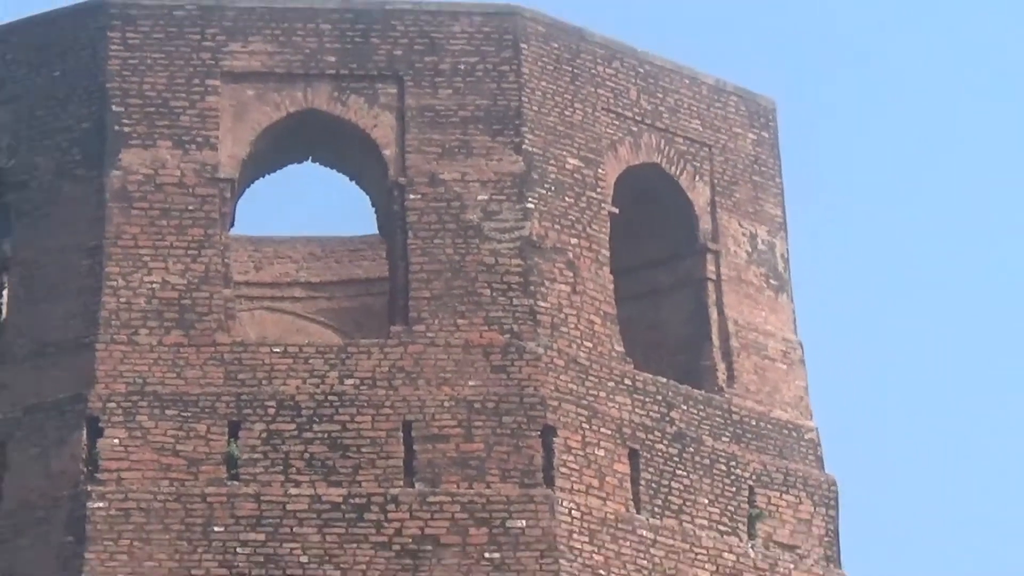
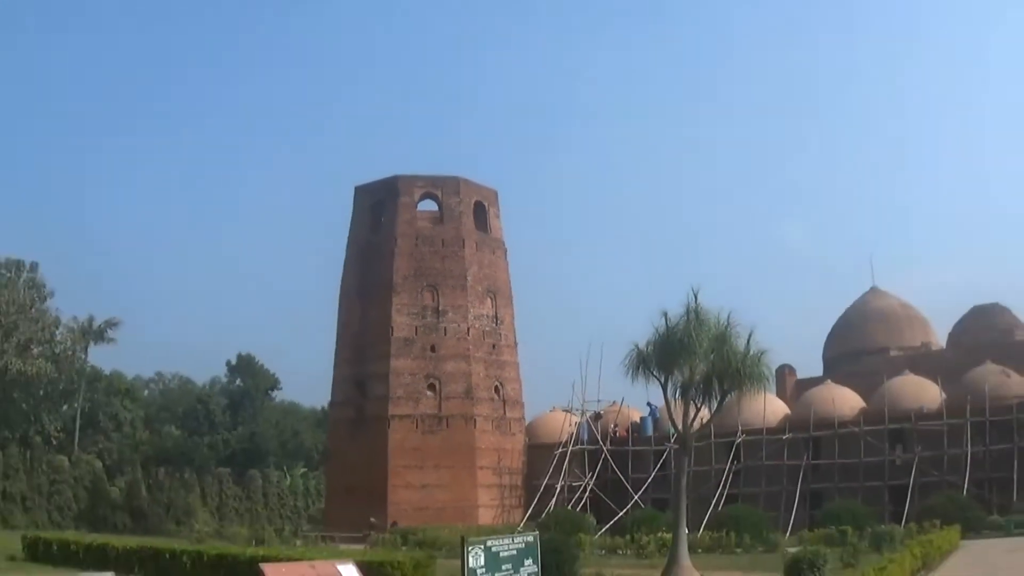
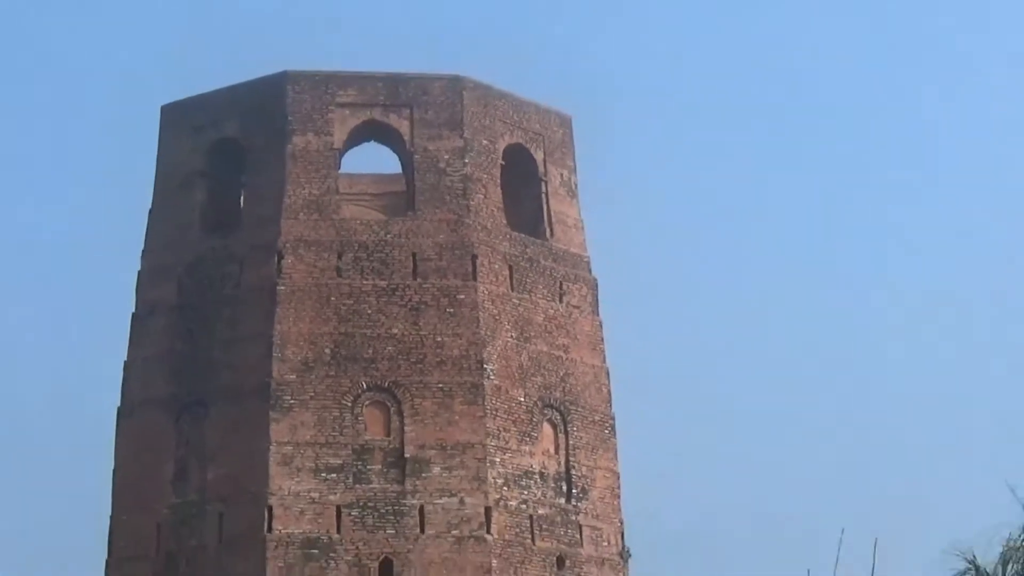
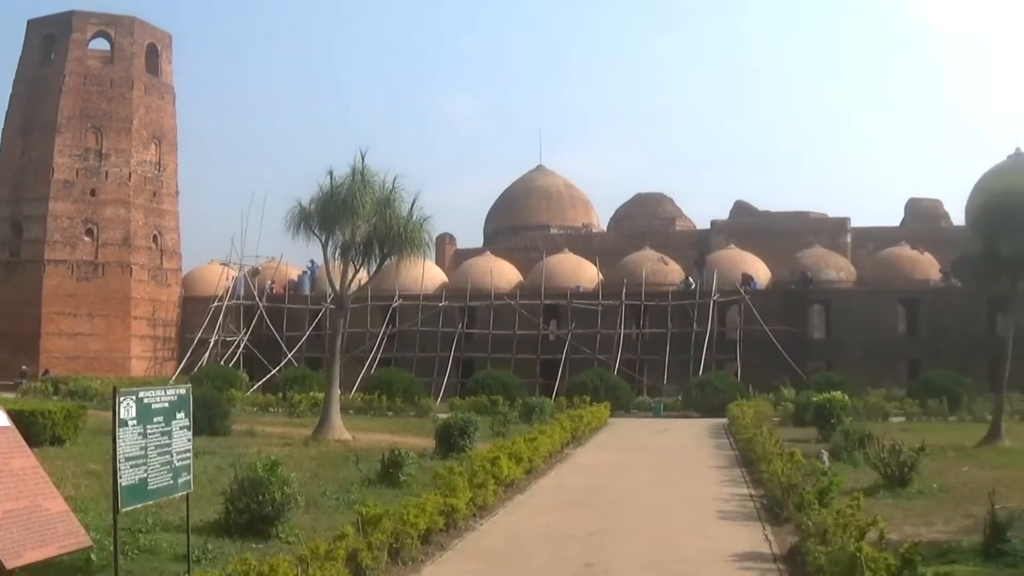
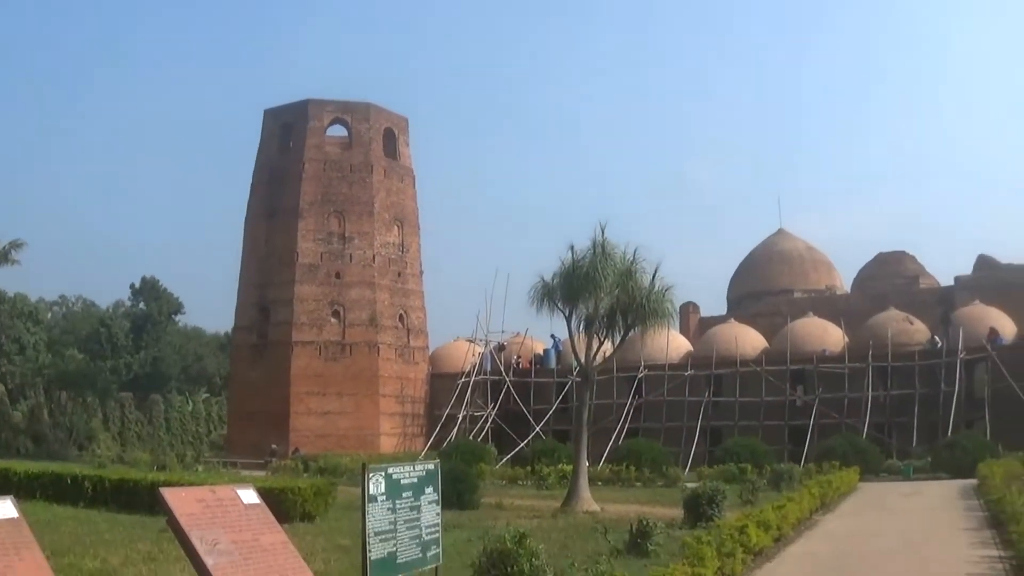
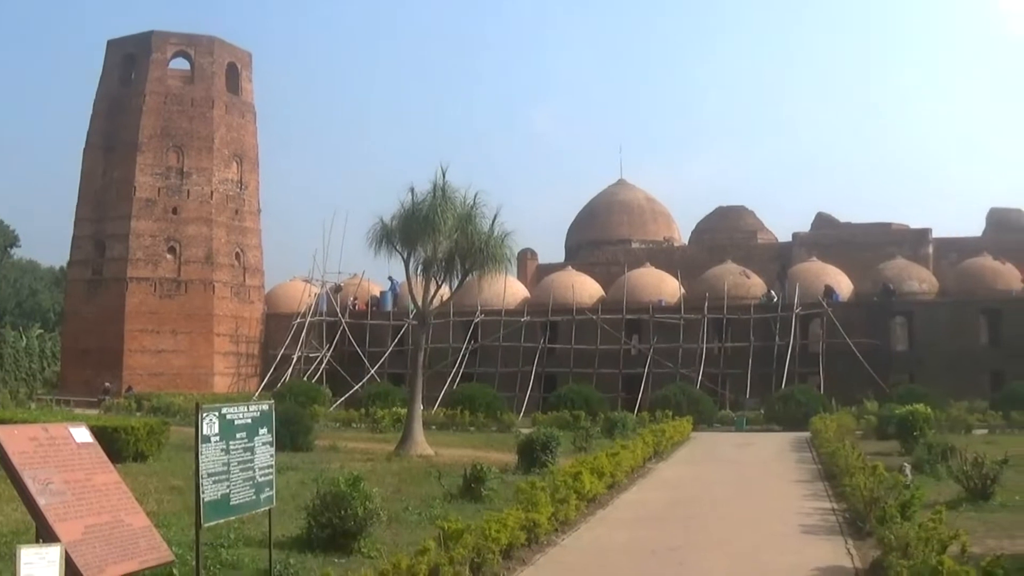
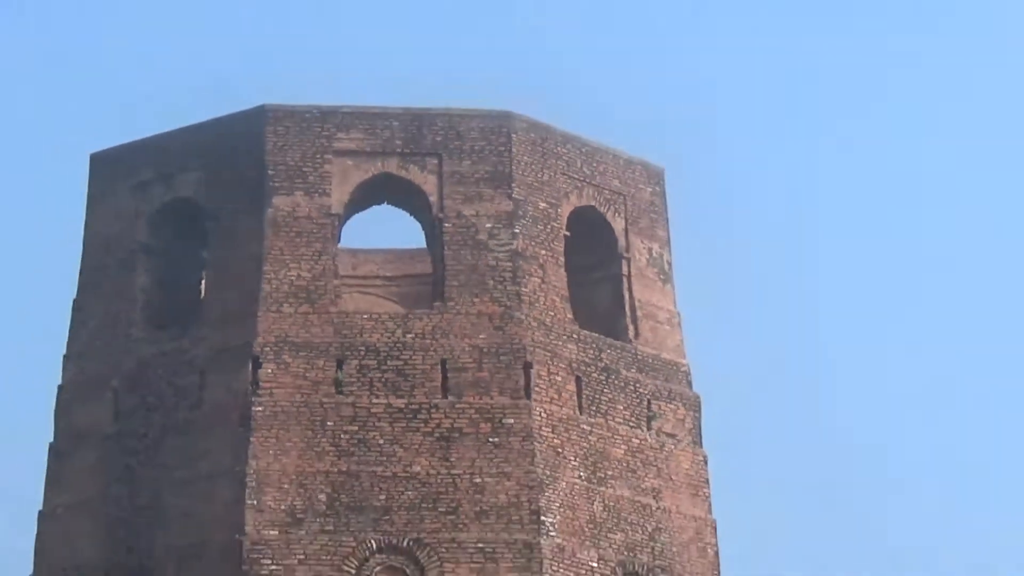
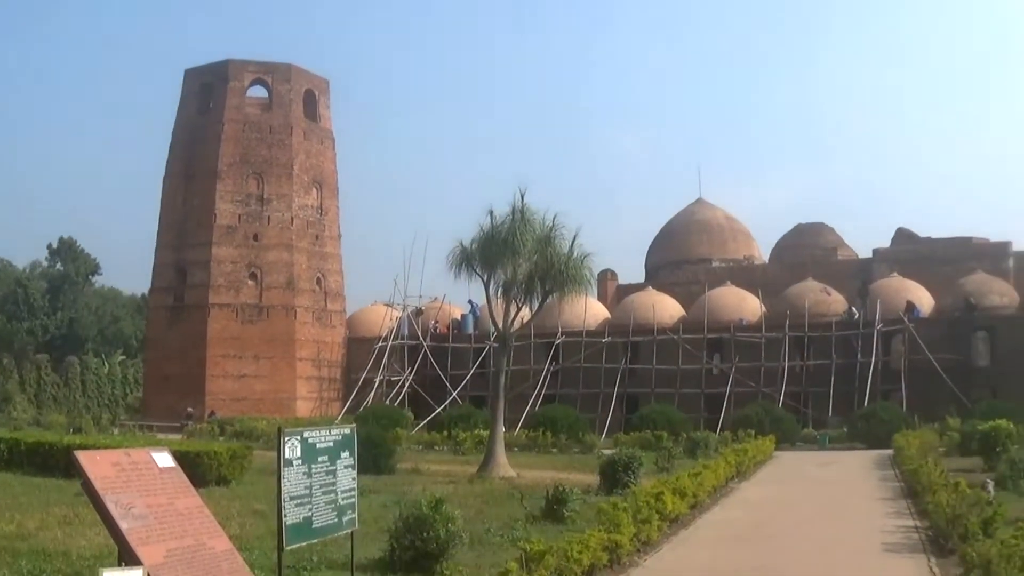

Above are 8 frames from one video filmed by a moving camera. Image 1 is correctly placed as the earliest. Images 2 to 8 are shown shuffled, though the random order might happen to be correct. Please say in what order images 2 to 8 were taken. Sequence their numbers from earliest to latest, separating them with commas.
7, 3, 2, 5, 8, 6, 4
